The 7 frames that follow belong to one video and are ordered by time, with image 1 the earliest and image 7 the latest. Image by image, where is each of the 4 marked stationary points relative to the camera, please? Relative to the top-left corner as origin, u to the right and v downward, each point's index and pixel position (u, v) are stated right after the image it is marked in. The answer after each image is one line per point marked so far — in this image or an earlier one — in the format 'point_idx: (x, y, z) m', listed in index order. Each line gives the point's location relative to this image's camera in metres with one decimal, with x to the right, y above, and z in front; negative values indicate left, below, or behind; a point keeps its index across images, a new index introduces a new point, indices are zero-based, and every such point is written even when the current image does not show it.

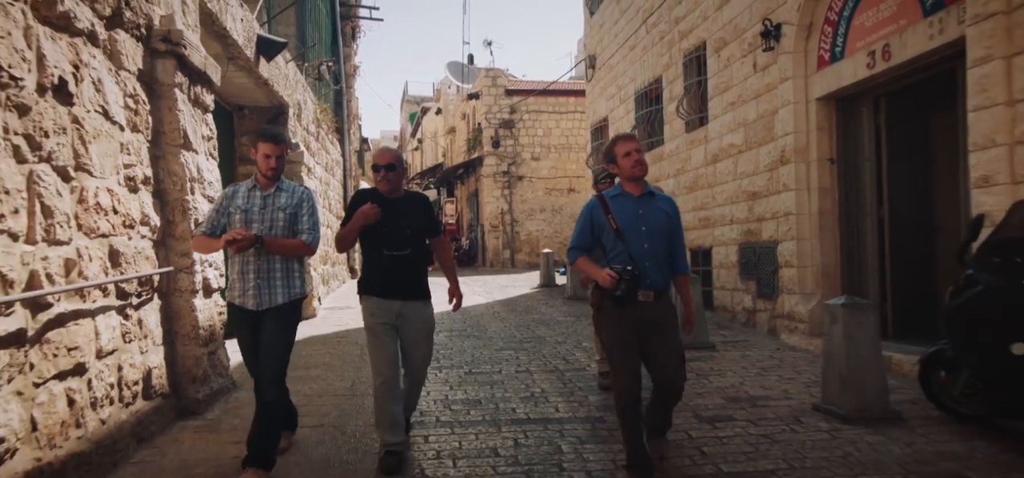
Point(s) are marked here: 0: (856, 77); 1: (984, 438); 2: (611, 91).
0: (+2.9, +1.4, +5.8) m
1: (+2.6, -1.1, +3.8) m
2: (+1.8, +2.7, +12.6) m
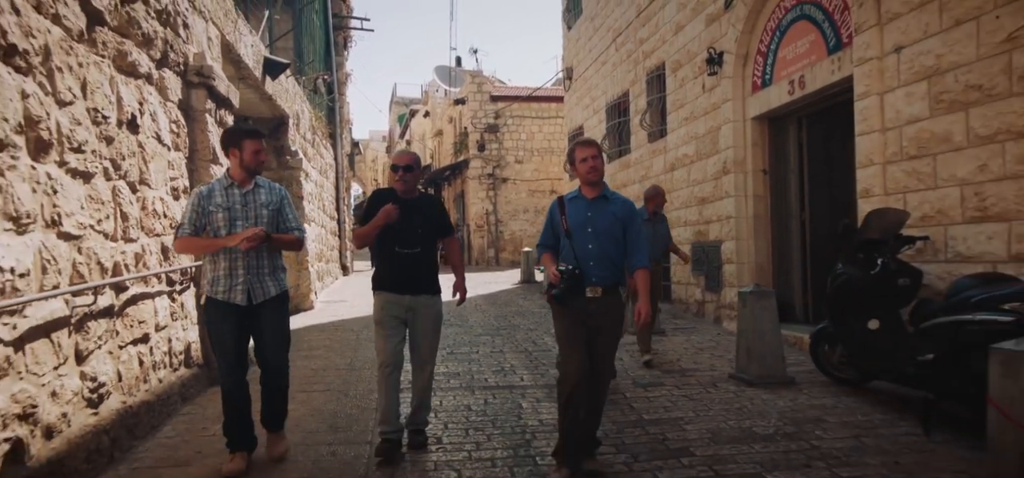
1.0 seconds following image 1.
0: (+2.7, +1.4, +6.8) m
1: (+2.4, -1.1, +4.9) m
2: (+1.4, +2.7, +13.6) m
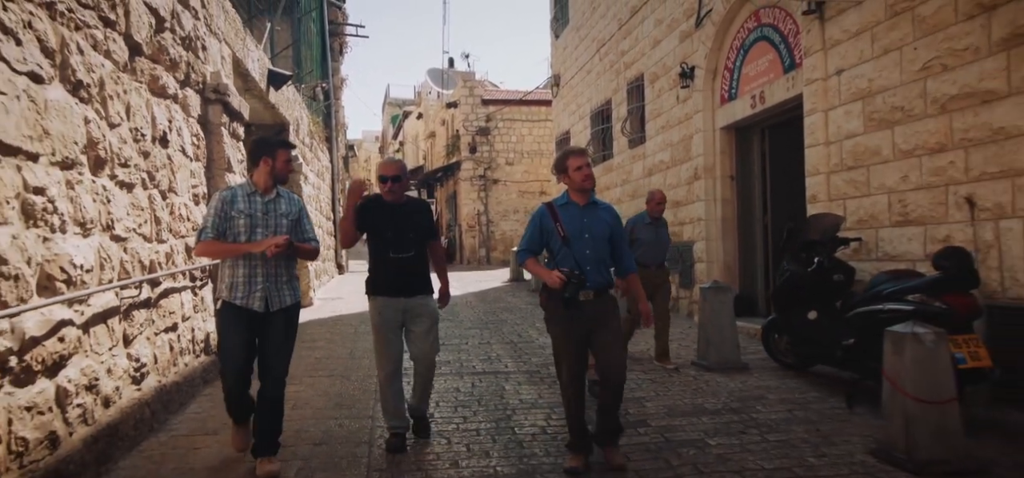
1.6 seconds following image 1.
0: (+2.5, +1.4, +7.5) m
1: (+2.3, -1.1, +5.5) m
2: (+1.2, +2.7, +14.2) m
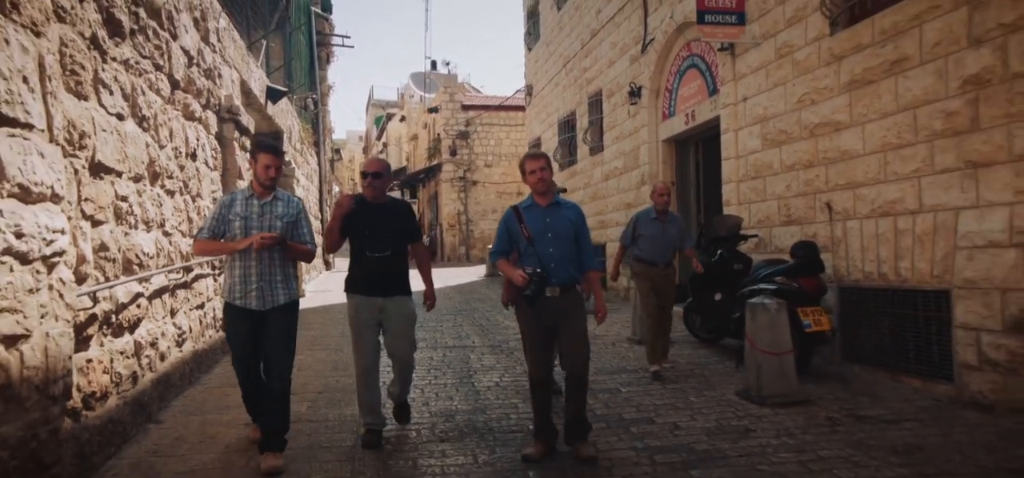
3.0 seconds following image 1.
0: (+2.1, +1.4, +8.8) m
1: (+1.9, -1.1, +6.8) m
2: (+0.7, +2.7, +15.5) m
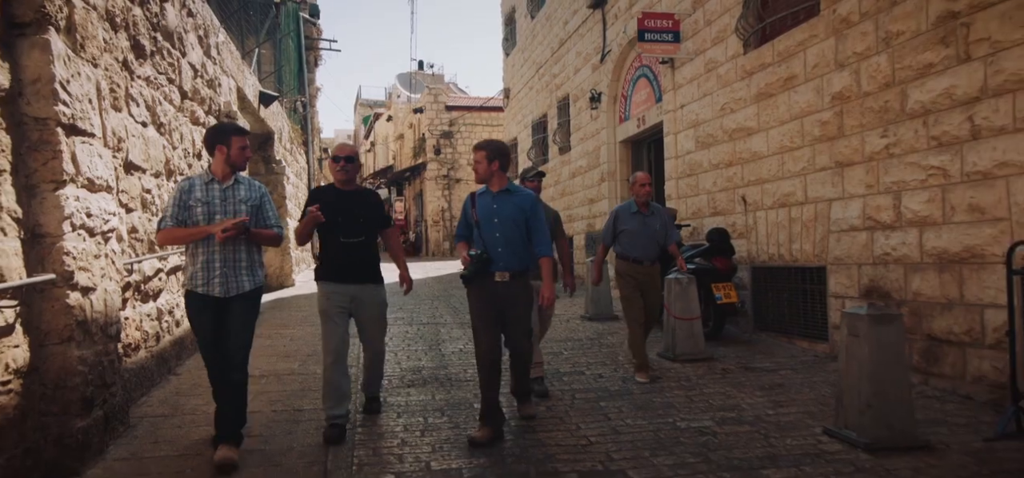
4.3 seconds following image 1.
0: (+1.7, +1.5, +9.8) m
1: (+1.5, -1.0, +7.8) m
2: (+0.1, +2.9, +16.5) m
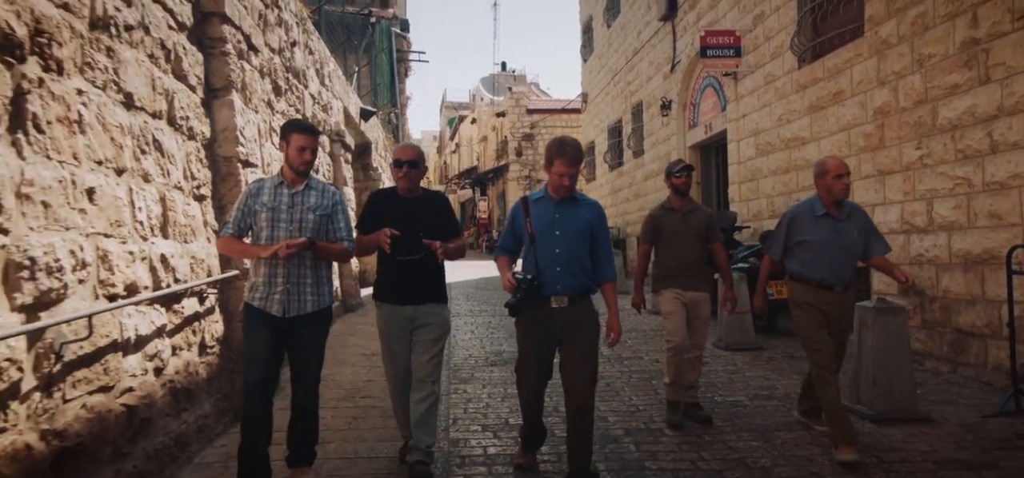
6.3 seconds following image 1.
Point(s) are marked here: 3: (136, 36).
0: (+2.8, +1.5, +10.4) m
1: (+2.4, -1.0, +8.4) m
2: (+2.1, +2.9, +17.2) m
3: (-1.6, +0.9, +2.9) m
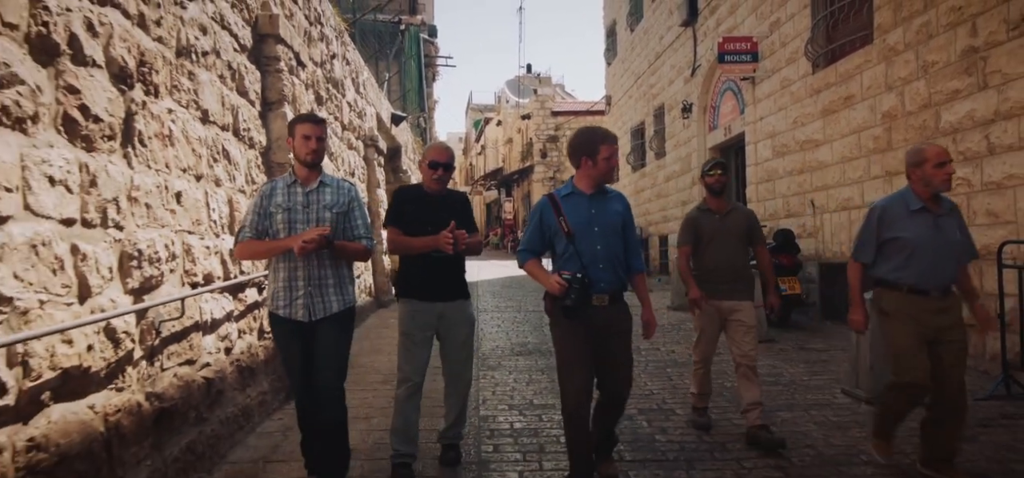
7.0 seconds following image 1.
0: (+3.2, +1.5, +10.6) m
1: (+2.7, -0.9, +8.7) m
2: (+2.7, +2.9, +17.5) m
3: (-1.5, +0.9, +3.4) m
